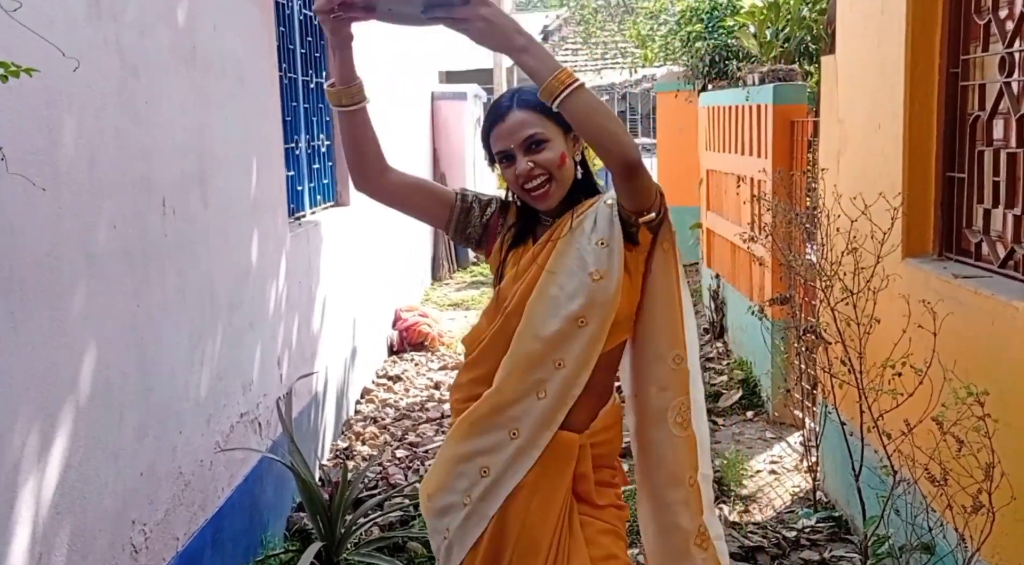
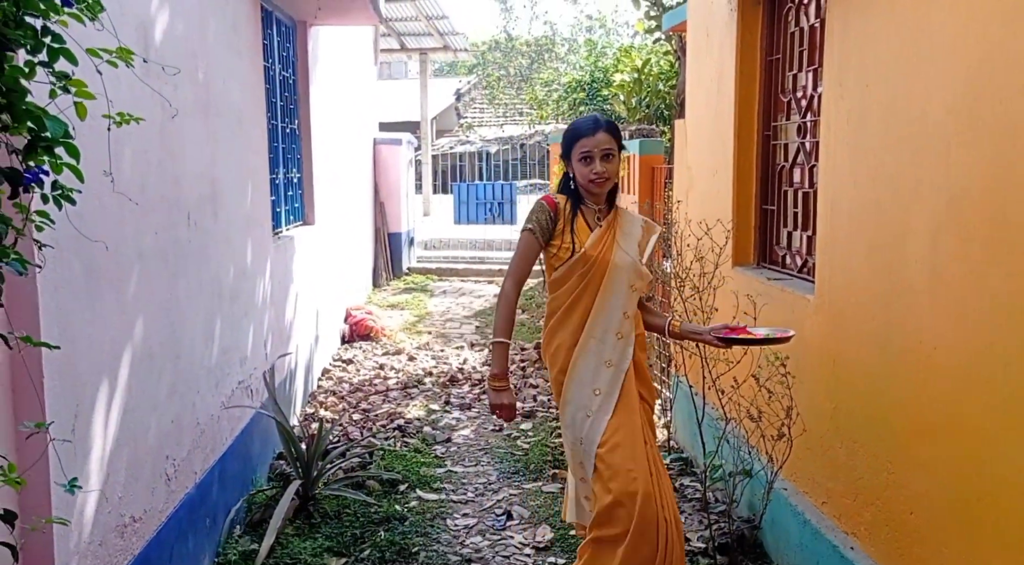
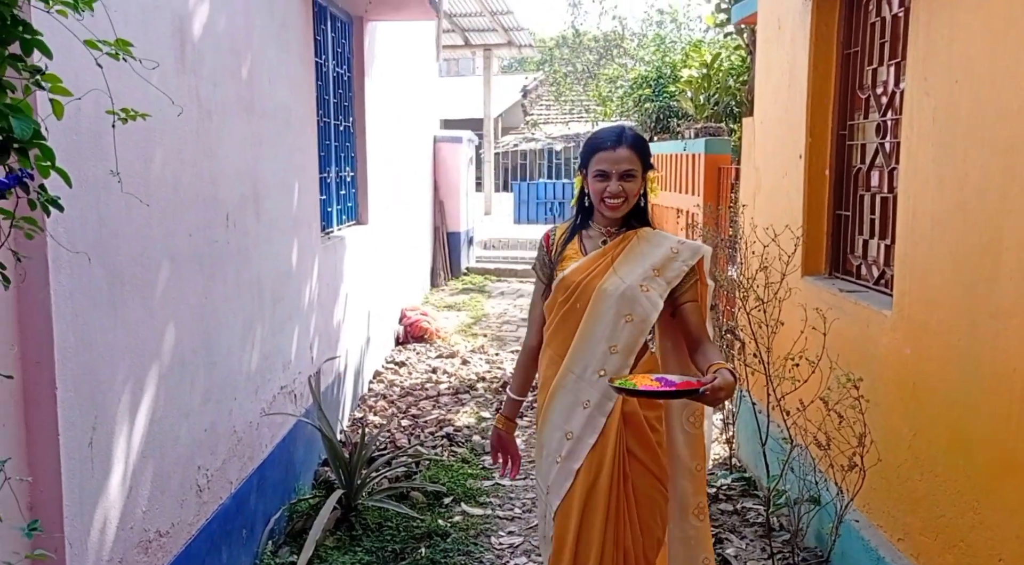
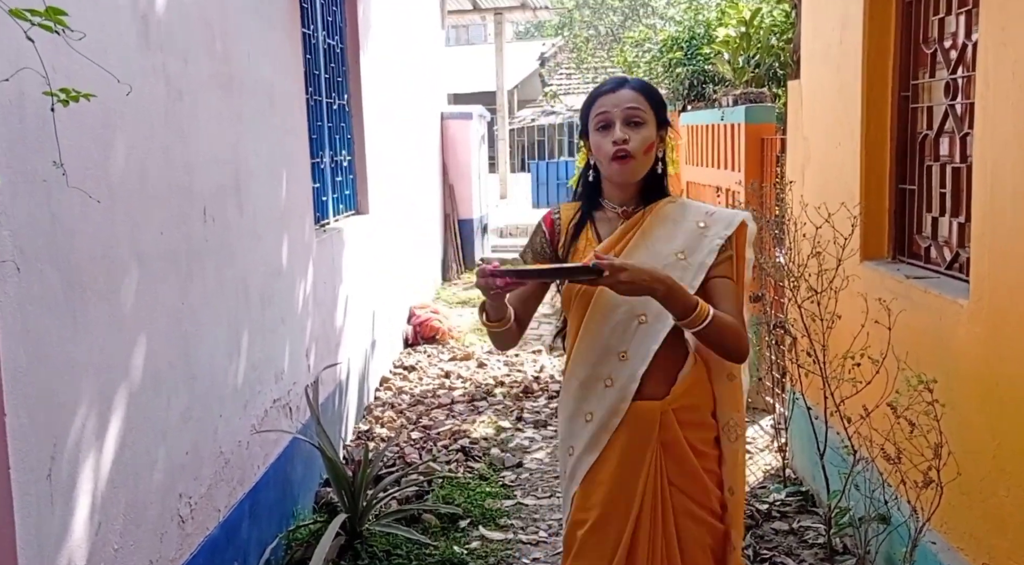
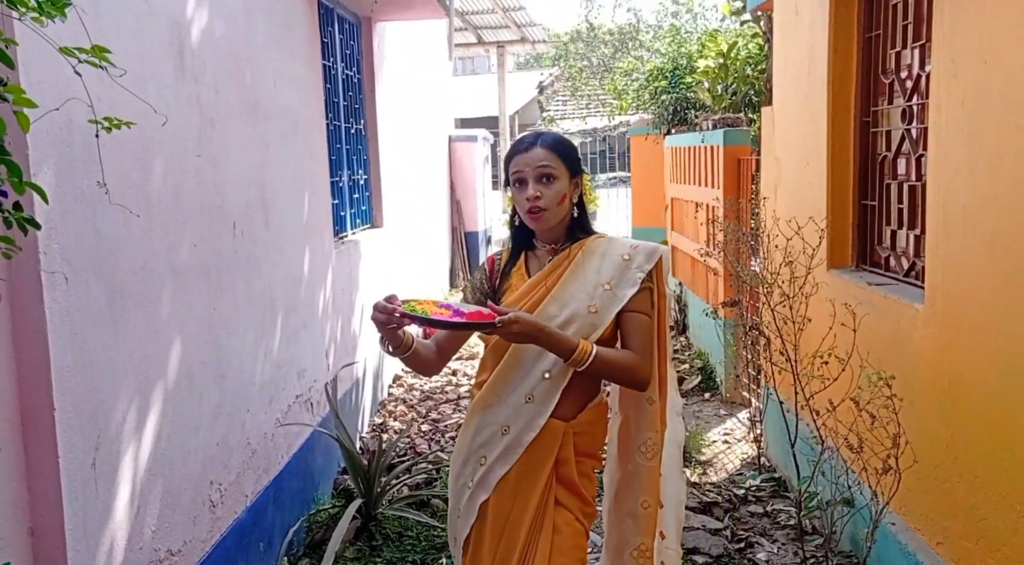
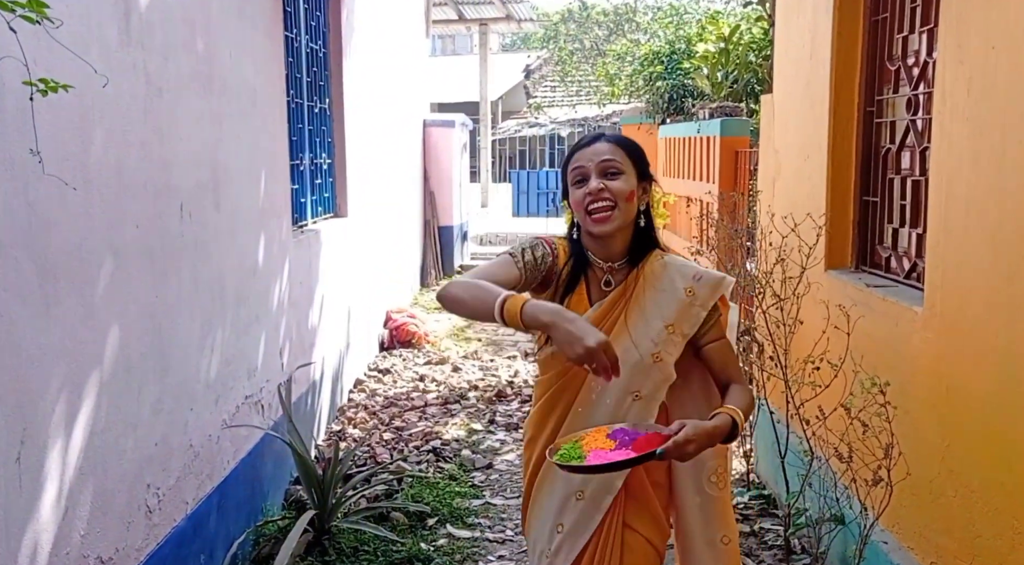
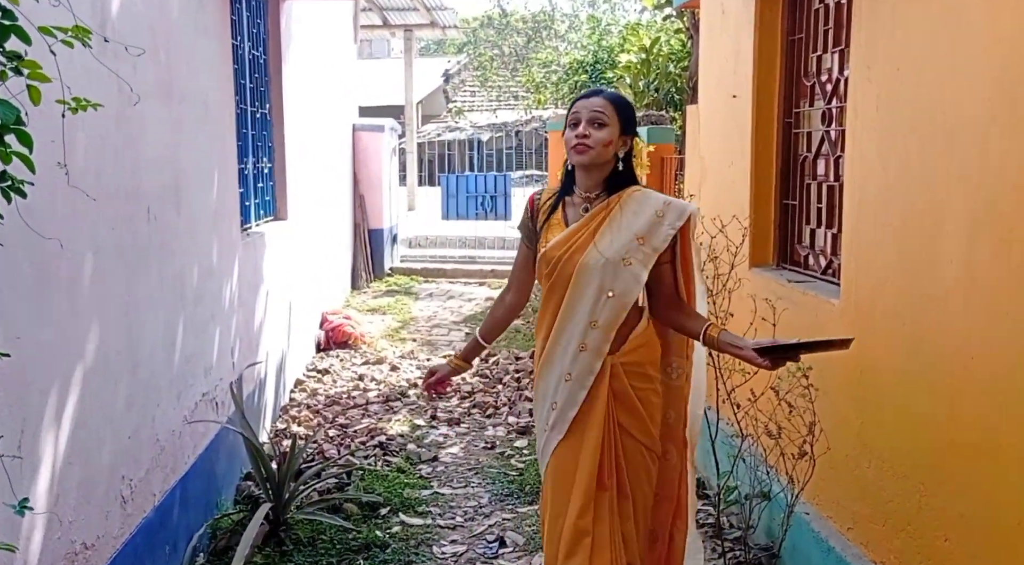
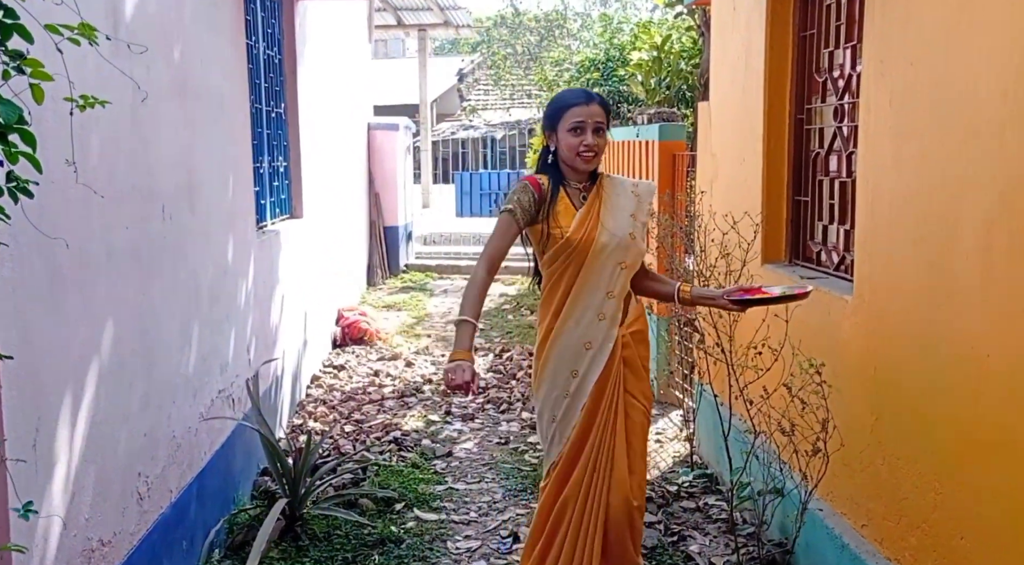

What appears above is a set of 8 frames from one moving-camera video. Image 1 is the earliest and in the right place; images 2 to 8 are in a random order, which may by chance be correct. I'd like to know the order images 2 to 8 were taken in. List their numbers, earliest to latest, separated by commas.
4, 5, 6, 3, 8, 2, 7
